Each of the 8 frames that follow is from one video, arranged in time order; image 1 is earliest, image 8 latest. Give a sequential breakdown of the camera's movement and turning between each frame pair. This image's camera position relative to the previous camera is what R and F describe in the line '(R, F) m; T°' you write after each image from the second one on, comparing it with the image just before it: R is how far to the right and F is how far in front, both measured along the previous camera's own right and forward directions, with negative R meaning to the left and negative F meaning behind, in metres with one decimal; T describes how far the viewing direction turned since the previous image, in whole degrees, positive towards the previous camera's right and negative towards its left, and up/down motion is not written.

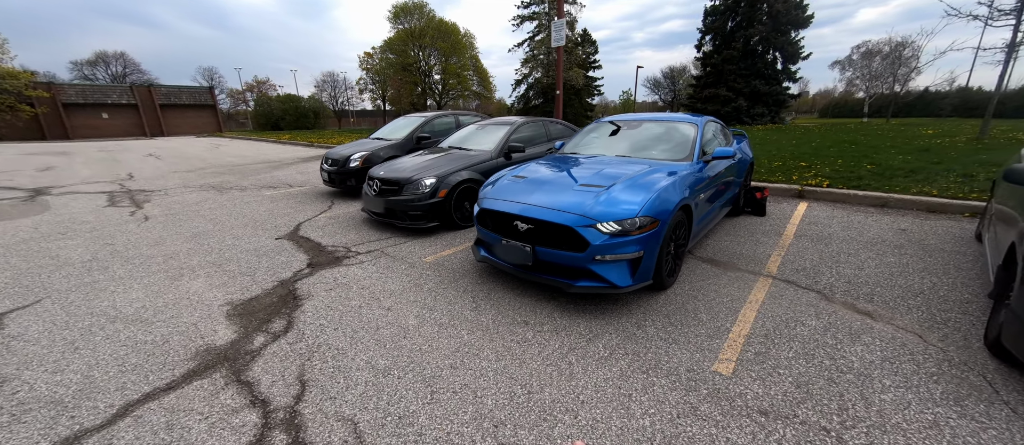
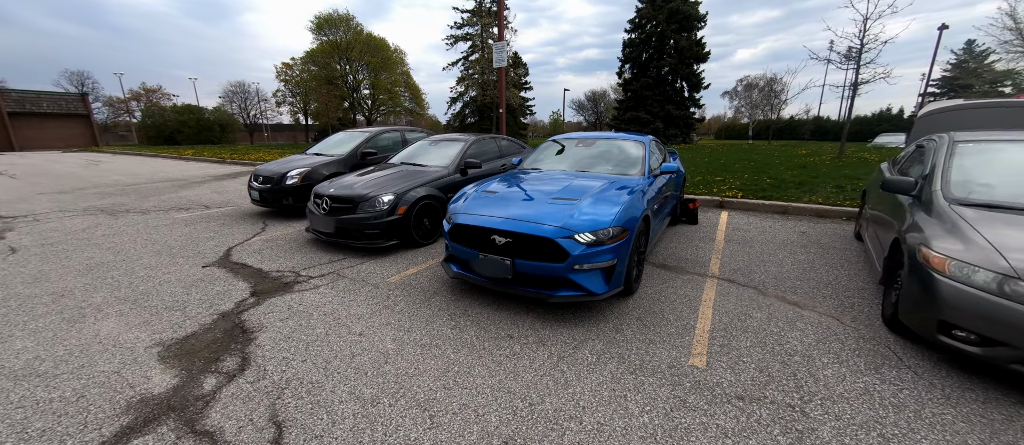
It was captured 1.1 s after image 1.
(-0.3, 0.0) m; +10°
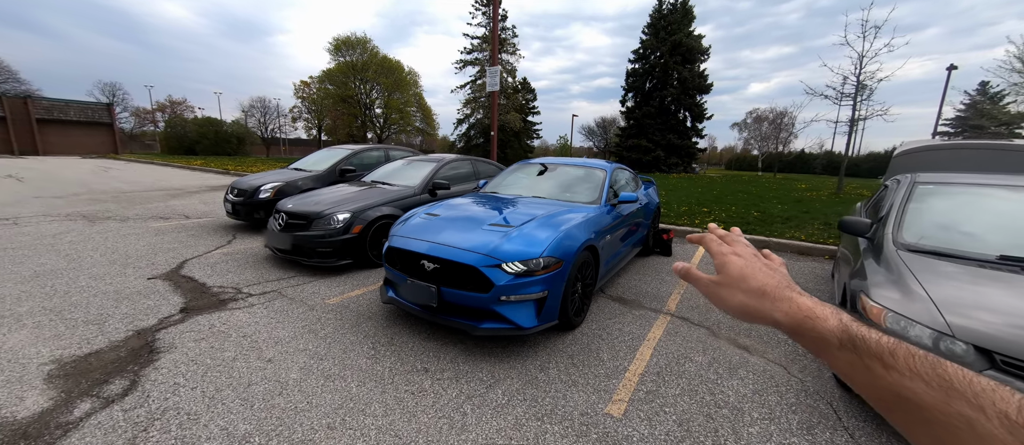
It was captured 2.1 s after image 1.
(+0.6, +0.1) m; -1°
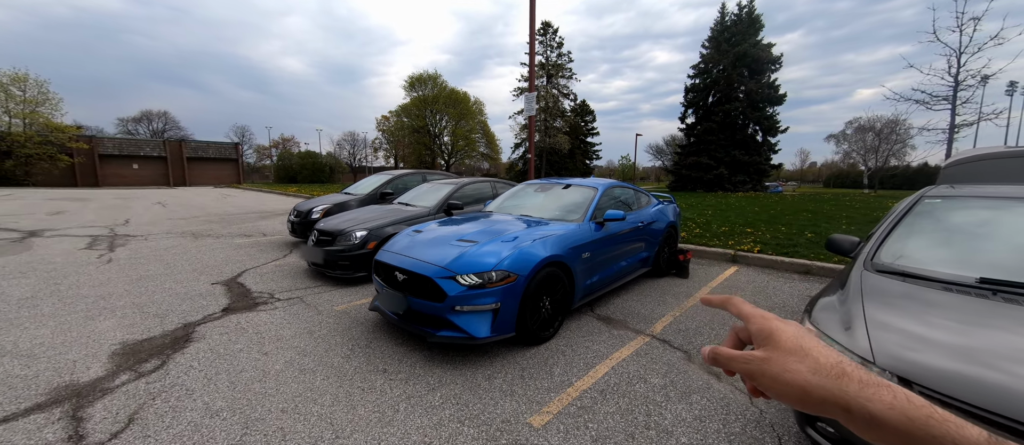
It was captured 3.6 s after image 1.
(+0.9, -0.1) m; -11°
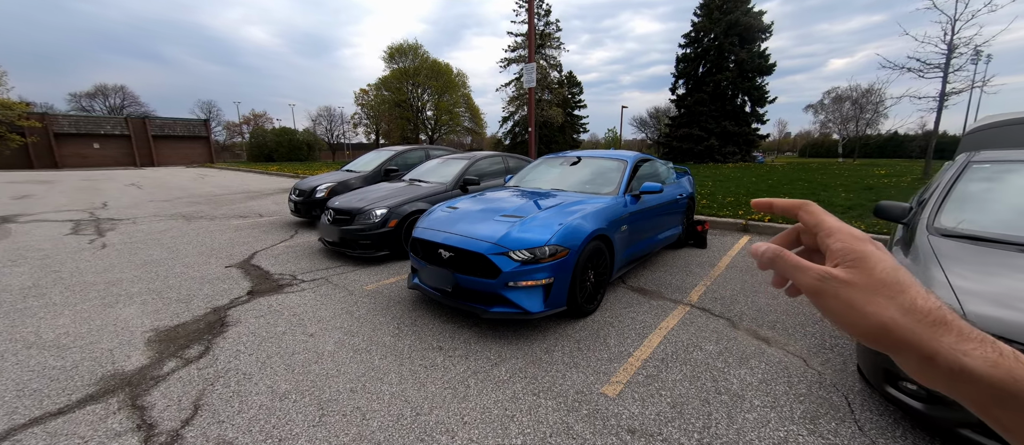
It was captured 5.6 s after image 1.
(-0.5, +0.1) m; +3°
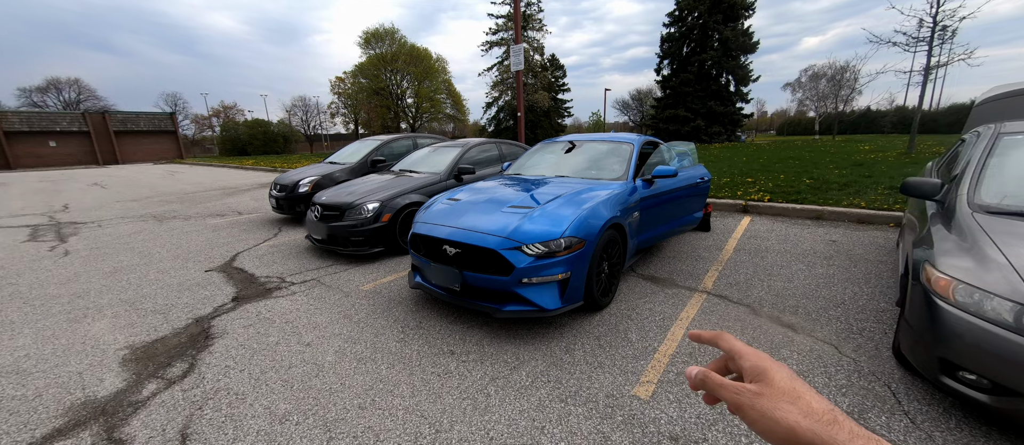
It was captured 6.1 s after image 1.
(-0.2, +0.2) m; +2°
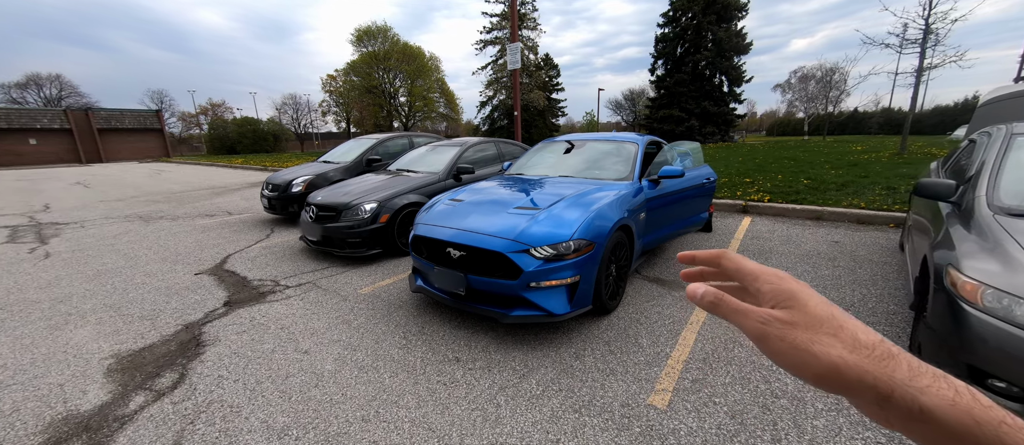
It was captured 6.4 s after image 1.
(-0.1, +0.1) m; +1°
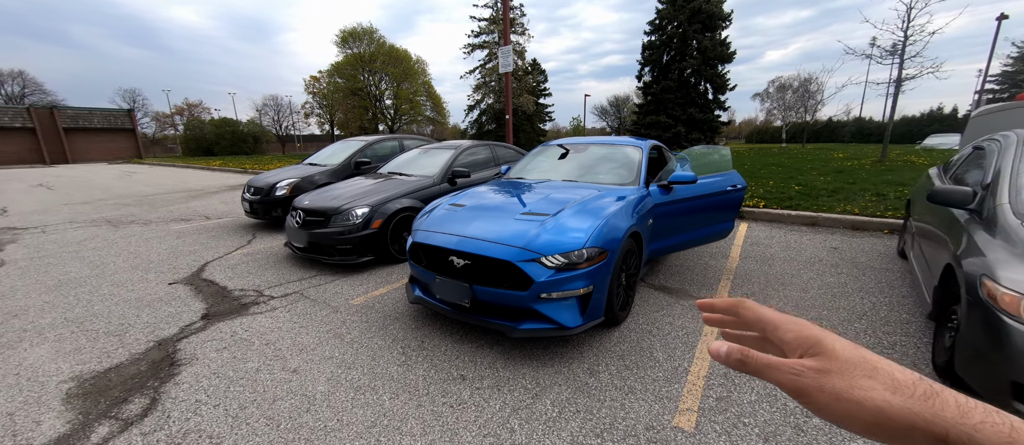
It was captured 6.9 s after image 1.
(-0.2, +0.2) m; +2°
